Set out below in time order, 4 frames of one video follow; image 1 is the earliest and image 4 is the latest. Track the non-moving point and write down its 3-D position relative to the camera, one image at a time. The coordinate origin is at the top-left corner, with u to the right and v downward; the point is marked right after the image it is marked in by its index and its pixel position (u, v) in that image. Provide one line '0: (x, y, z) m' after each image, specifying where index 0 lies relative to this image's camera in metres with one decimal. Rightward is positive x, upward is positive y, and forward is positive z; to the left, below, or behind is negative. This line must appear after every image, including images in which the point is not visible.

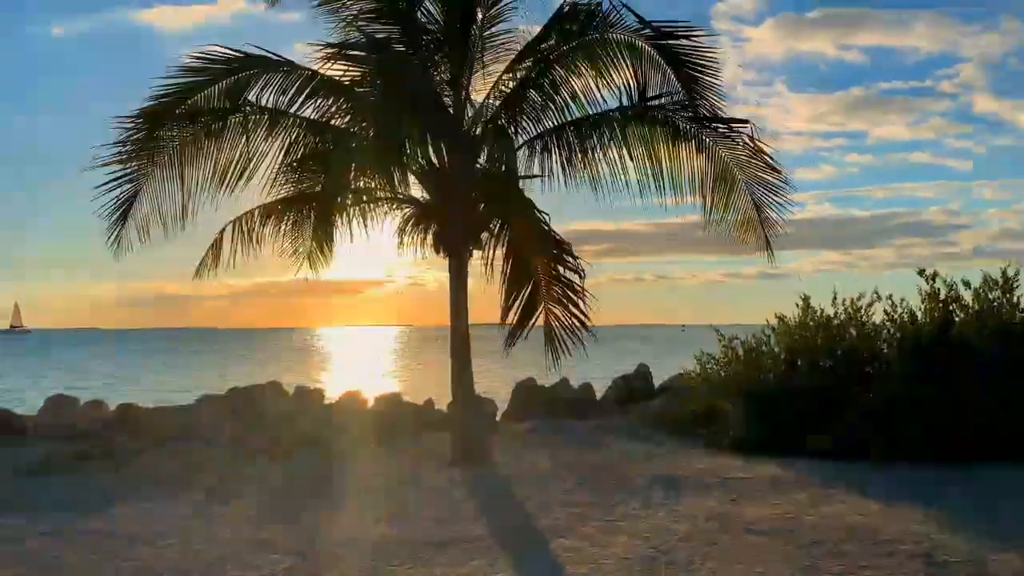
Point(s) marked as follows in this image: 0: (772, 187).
0: (+2.4, +0.9, +8.2) m
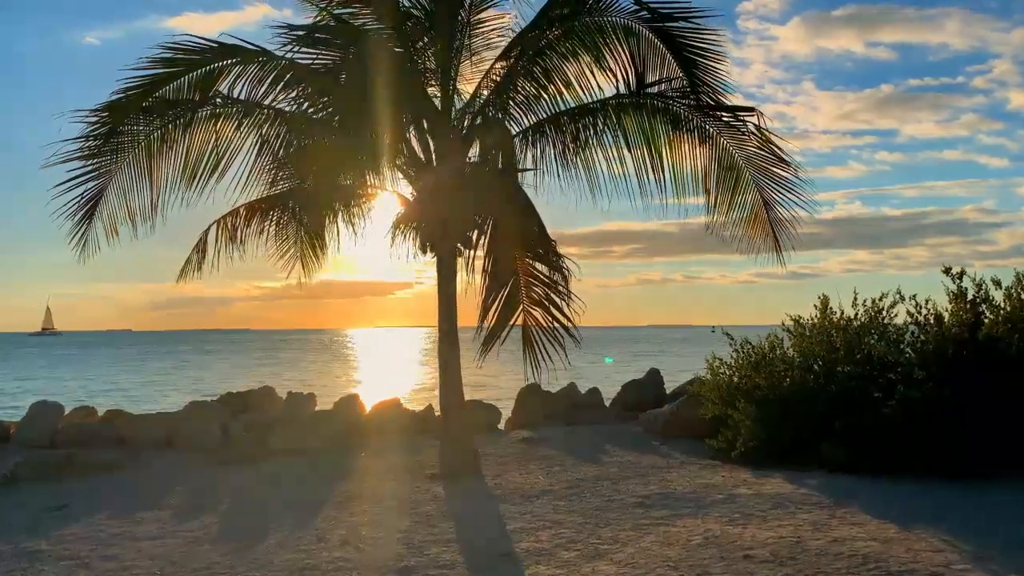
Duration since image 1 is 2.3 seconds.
0: (+2.3, +0.9, +7.6) m
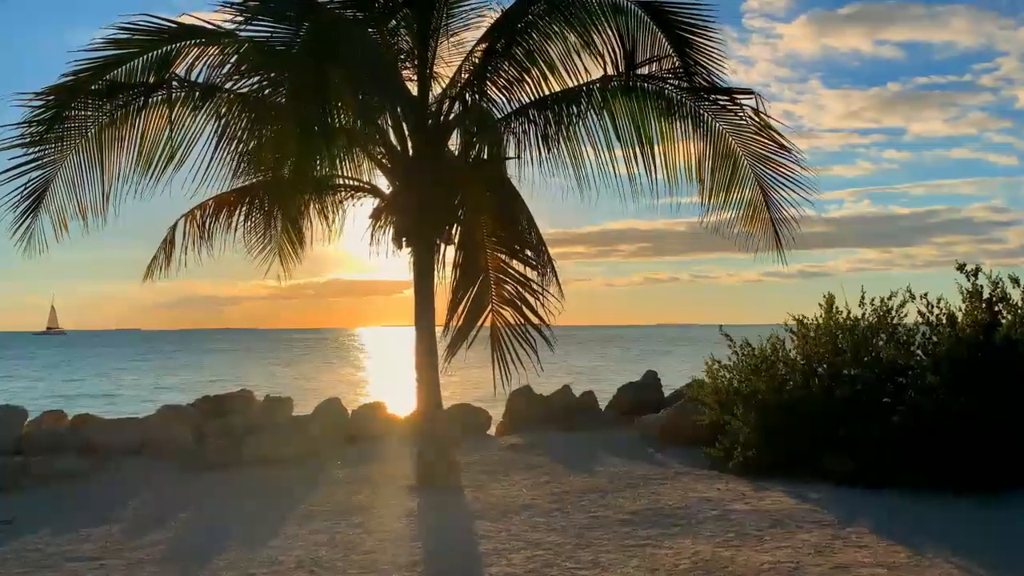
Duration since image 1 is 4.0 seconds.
0: (+2.1, +0.9, +7.0) m
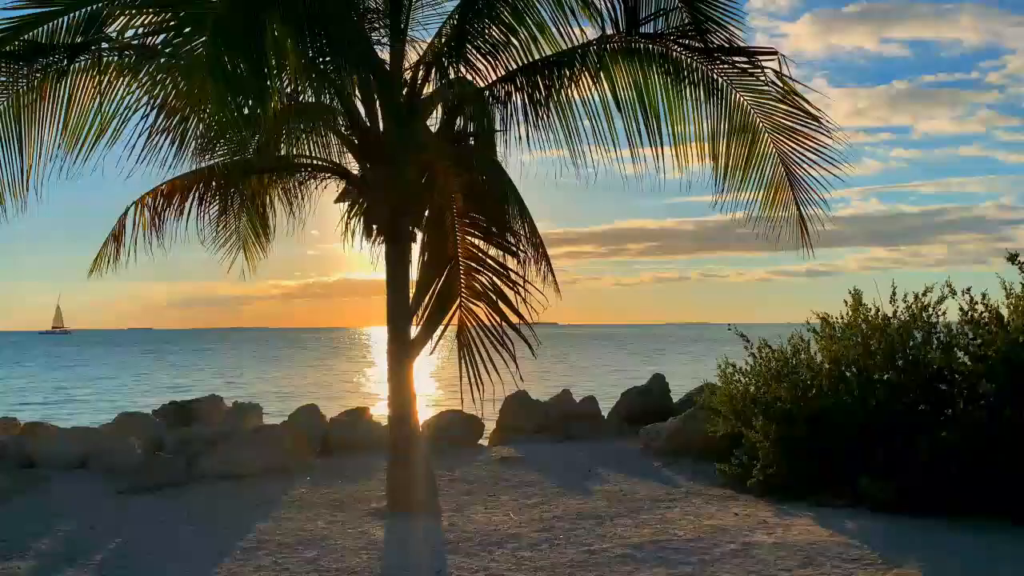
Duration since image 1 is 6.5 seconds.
0: (+2.0, +1.0, +6.0) m
